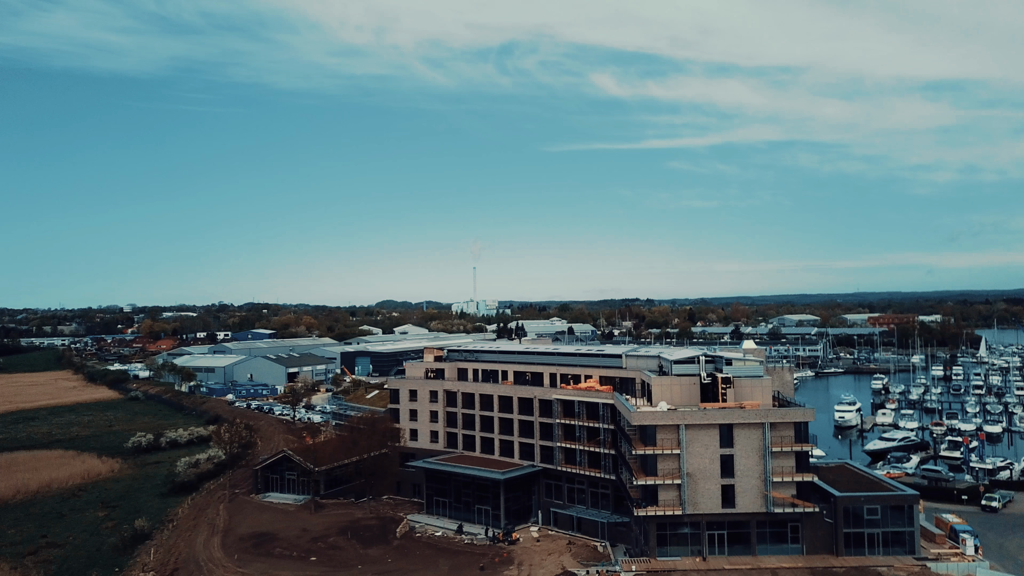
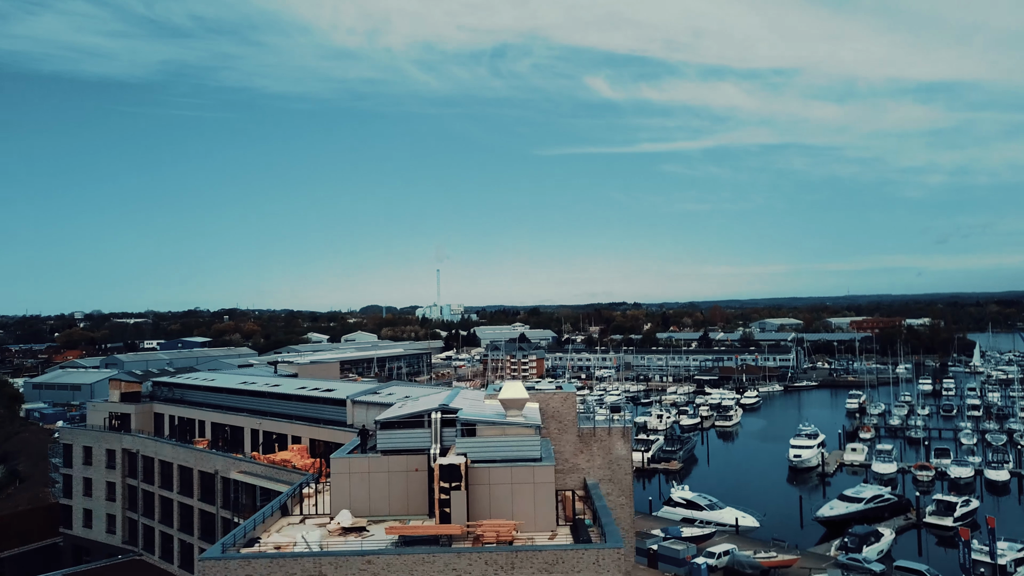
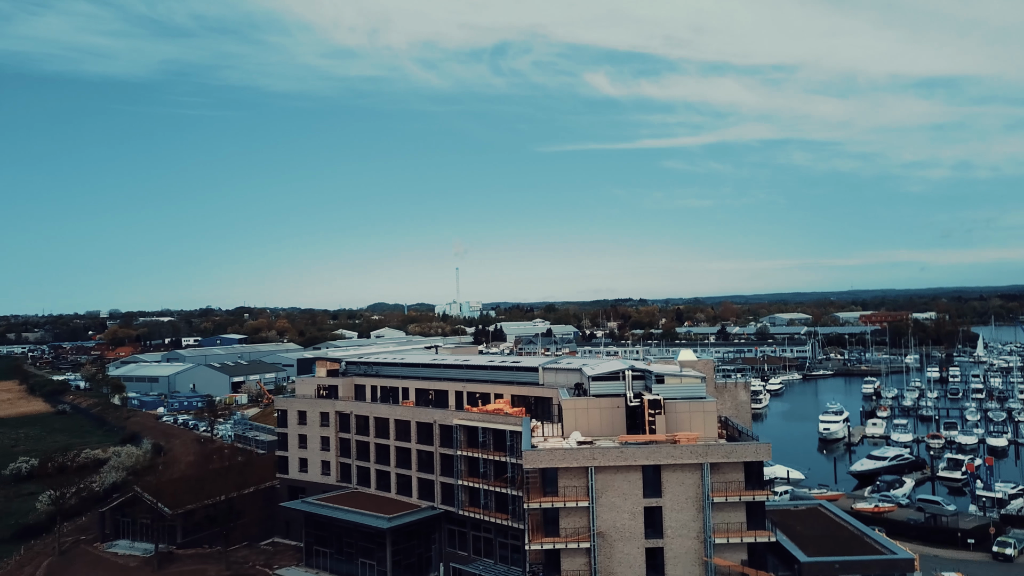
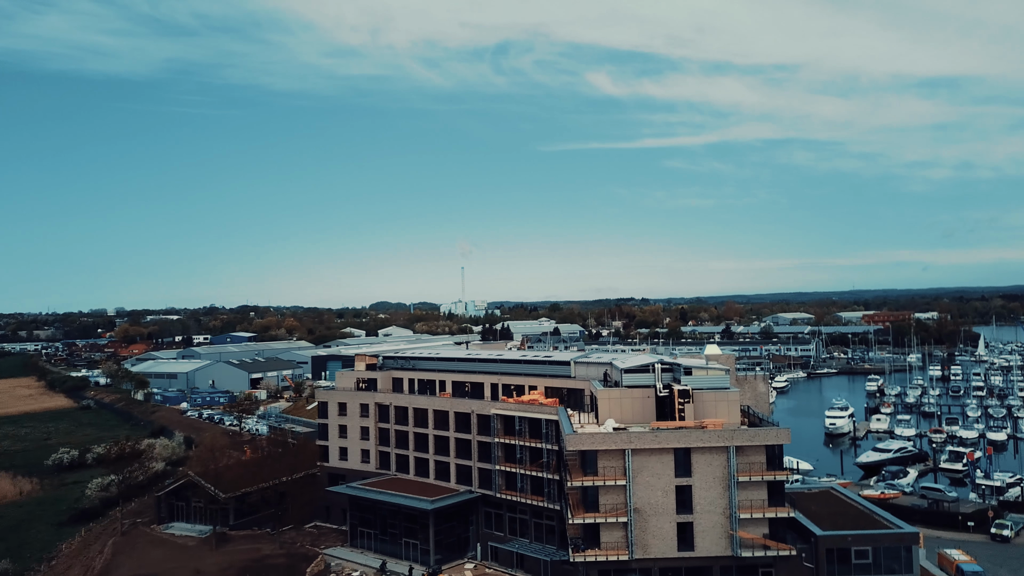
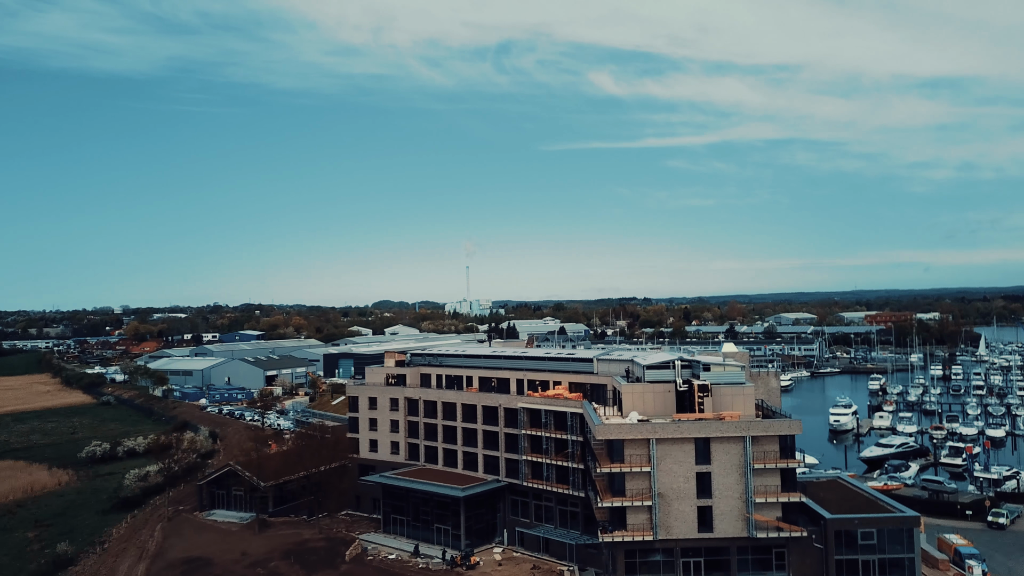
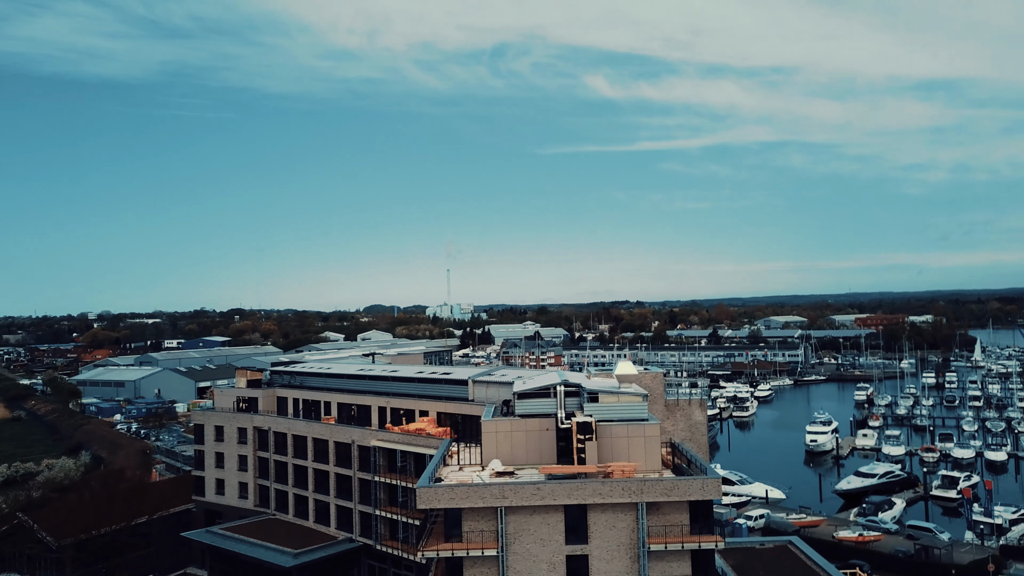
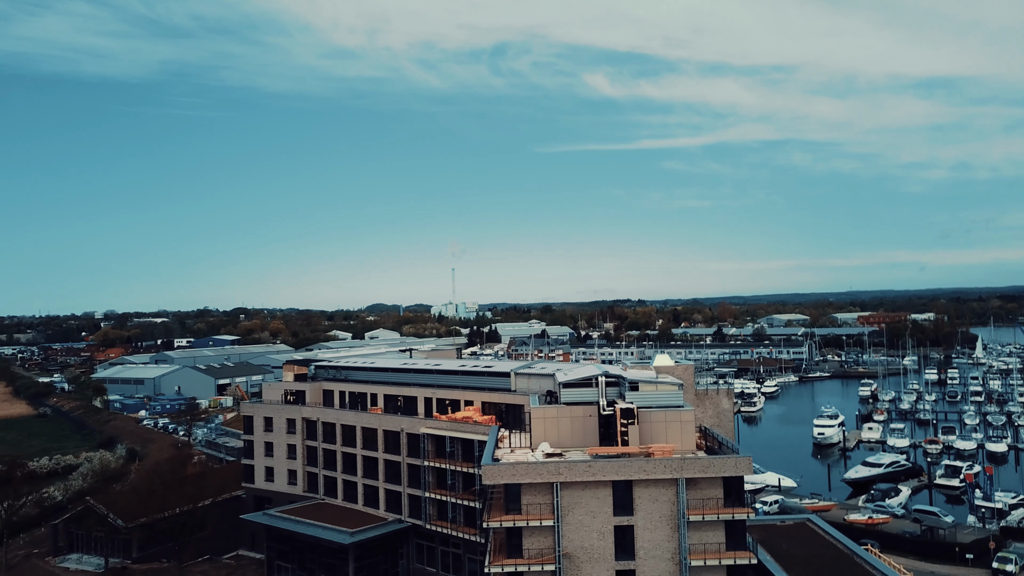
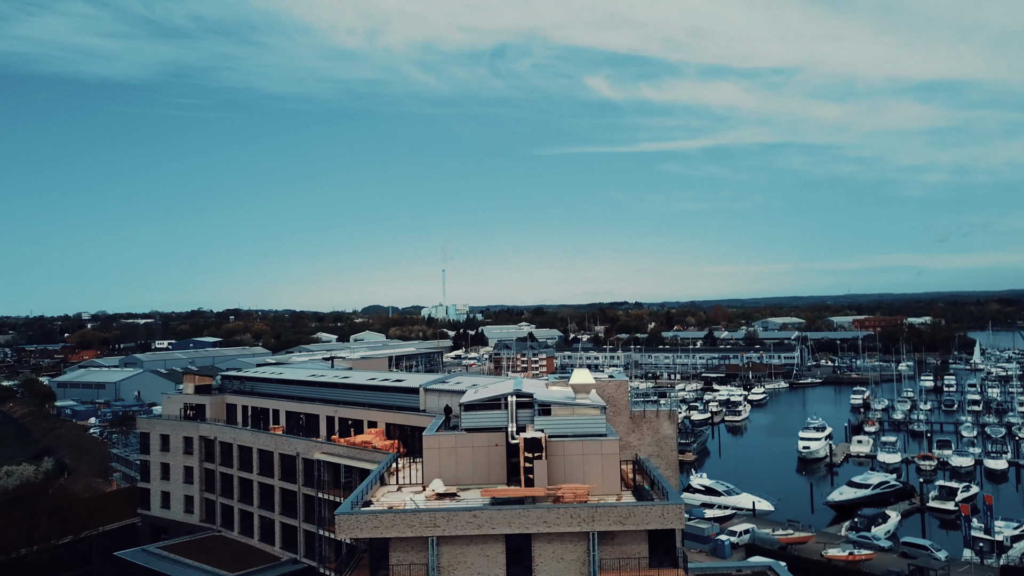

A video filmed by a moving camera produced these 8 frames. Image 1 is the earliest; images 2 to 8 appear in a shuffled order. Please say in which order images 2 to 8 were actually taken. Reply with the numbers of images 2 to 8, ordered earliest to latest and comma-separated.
5, 4, 3, 7, 6, 8, 2
